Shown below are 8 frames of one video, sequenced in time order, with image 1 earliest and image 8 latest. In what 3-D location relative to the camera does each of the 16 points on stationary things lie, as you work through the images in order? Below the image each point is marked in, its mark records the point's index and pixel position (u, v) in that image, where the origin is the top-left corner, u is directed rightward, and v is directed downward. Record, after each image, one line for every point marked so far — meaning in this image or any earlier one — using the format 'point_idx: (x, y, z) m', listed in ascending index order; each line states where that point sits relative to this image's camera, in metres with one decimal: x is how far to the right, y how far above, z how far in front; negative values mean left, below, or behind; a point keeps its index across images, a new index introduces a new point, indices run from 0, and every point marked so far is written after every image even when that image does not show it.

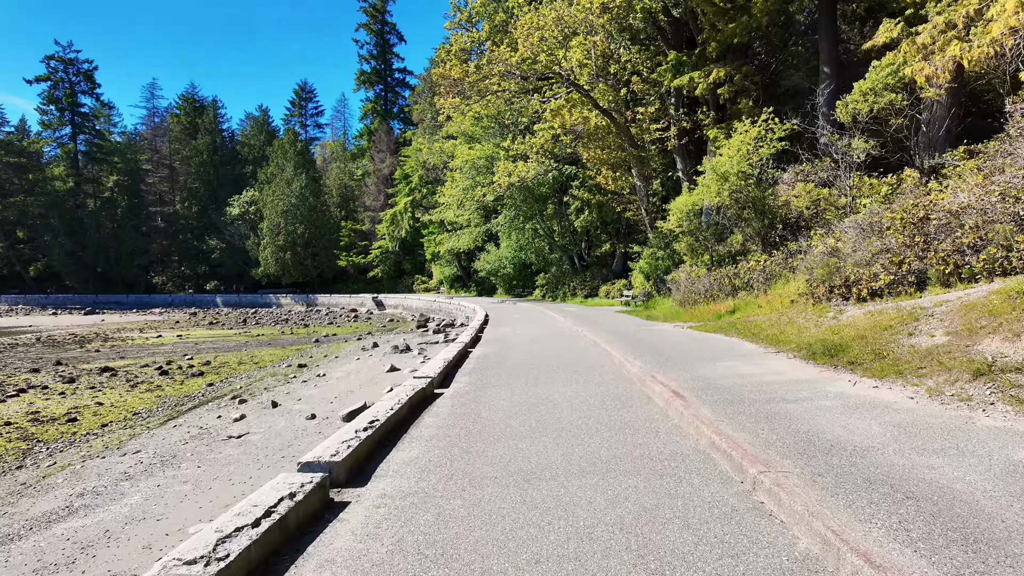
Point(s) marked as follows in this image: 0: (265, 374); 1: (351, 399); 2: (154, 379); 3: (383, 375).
0: (-7.7, -2.7, +18.7) m
1: (-3.3, -2.3, +12.1) m
2: (-11.7, -3.0, +19.7) m
3: (-3.2, -2.2, +15.1) m
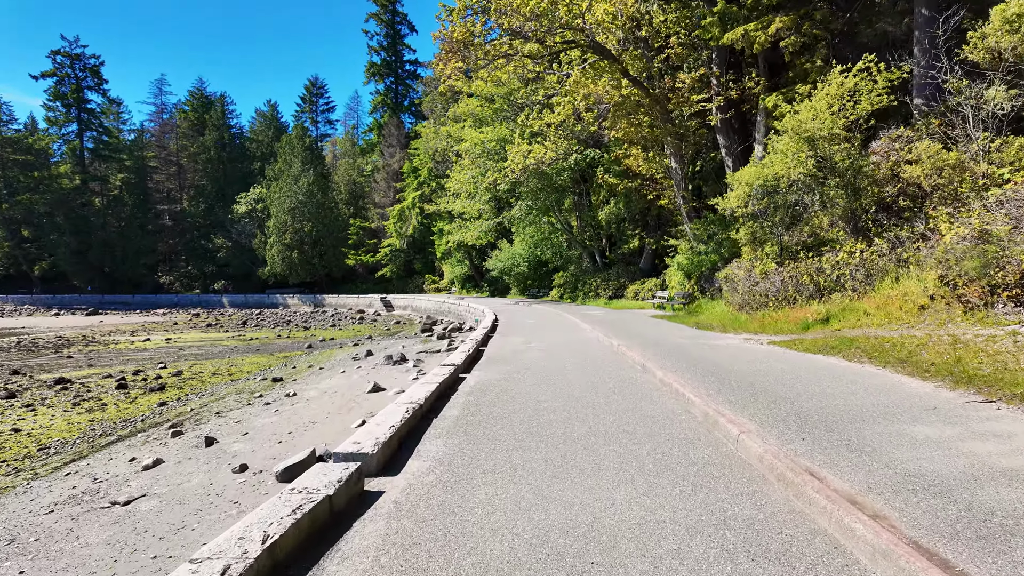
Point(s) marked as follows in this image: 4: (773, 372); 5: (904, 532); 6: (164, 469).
0: (-7.4, -2.7, +15.7) m
1: (-3.1, -2.3, +9.0) m
2: (-11.4, -3.0, +16.8) m
3: (-3.0, -2.2, +11.9) m
4: (+2.6, -0.8, +6.0) m
5: (+1.5, -0.9, +2.3) m
6: (-4.8, -2.5, +8.3) m
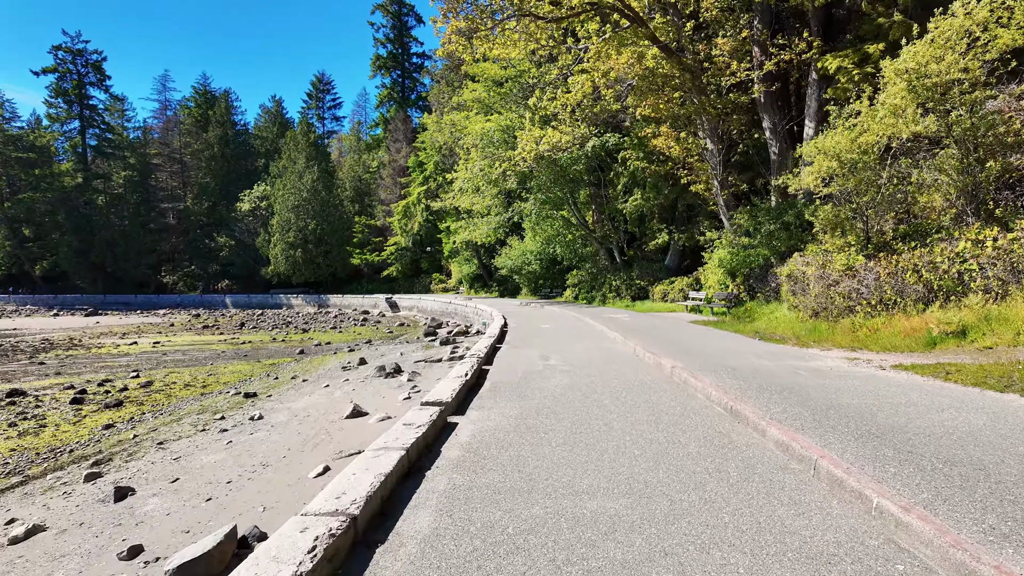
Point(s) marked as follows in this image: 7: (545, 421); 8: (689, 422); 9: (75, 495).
0: (-7.1, -2.7, +13.3) m
1: (-2.9, -2.3, +6.5) m
2: (-11.1, -3.0, +14.5) m
3: (-2.8, -2.2, +9.5) m
4: (+2.7, -0.8, +3.4) m
5: (+1.5, -0.9, -0.2) m
6: (-4.7, -2.5, +5.9) m
7: (+0.3, -1.1, +4.8) m
8: (+1.3, -1.0, +4.5) m
9: (-5.5, -2.6, +7.5) m
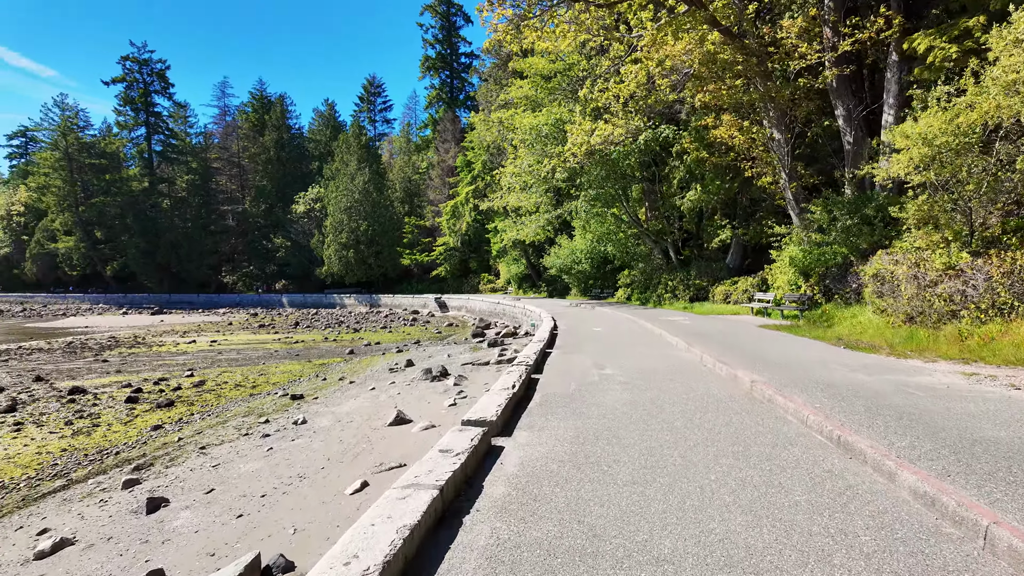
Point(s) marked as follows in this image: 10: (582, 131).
0: (-6.0, -2.8, +13.1) m
1: (-2.4, -2.3, +6.0) m
2: (-9.9, -3.0, +14.6) m
3: (-2.0, -2.2, +9.0) m
4: (+3.0, -0.9, +2.5) m
5: (+1.5, -1.0, -1.0) m
6: (-4.2, -2.6, +5.5) m
7: (+0.6, -1.1, +4.1) m
8: (+1.7, -1.0, +3.6) m
9: (-4.9, -2.6, +7.3) m
10: (+2.3, +5.0, +19.3) m
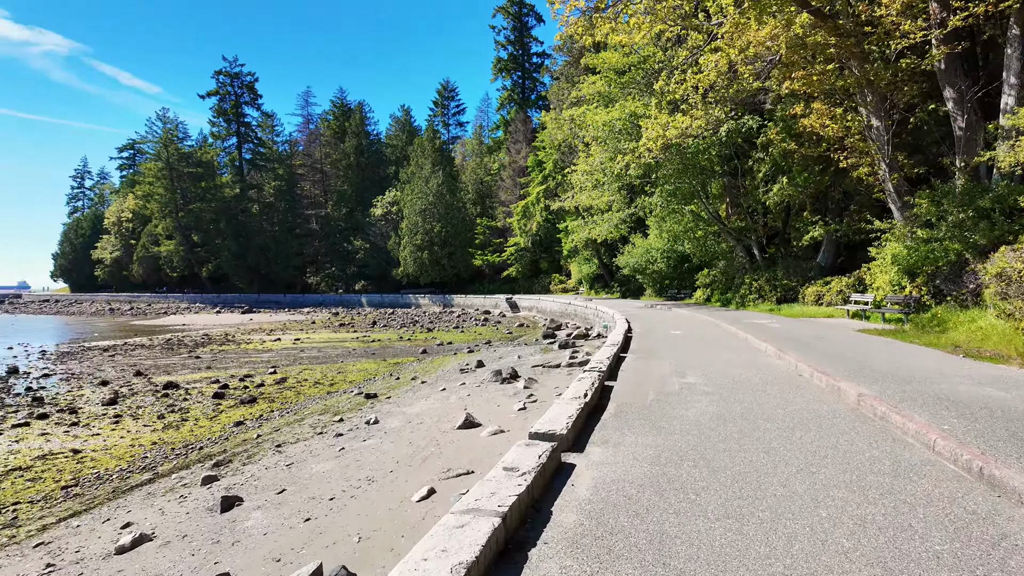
0: (-4.4, -2.8, +13.4) m
1: (-1.7, -2.3, +5.9) m
2: (-8.1, -3.0, +15.3) m
3: (-1.0, -2.2, +8.8) m
4: (+3.2, -0.9, +1.8) m
5: (+1.3, -1.0, -1.6) m
6: (-3.6, -2.6, +5.6) m
7: (+1.1, -1.1, +3.6) m
8: (+2.1, -1.0, +3.1) m
9: (-4.0, -2.6, +7.4) m
10: (+4.6, +5.0, +18.5) m
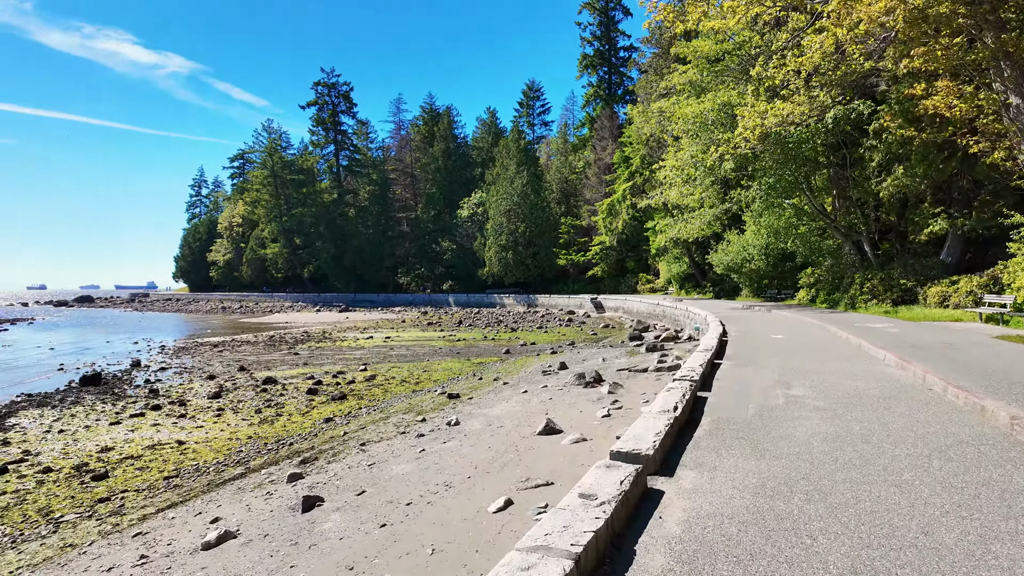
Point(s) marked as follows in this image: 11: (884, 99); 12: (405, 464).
0: (-2.6, -2.8, +13.5) m
1: (-0.9, -2.4, +5.7) m
2: (-5.9, -3.1, +16.0) m
3: (+0.2, -2.2, +8.5) m
4: (+3.4, -0.9, +0.9) m
5: (+1.0, -1.0, -2.1) m
6: (-2.8, -2.6, +5.7) m
7: (+1.5, -1.1, +3.1) m
8: (+2.4, -1.0, +2.4) m
9: (-3.0, -2.7, +7.6) m
10: (+7.1, +5.0, +17.3) m
11: (+11.5, +5.9, +18.4) m
12: (-1.5, -2.5, +8.5) m
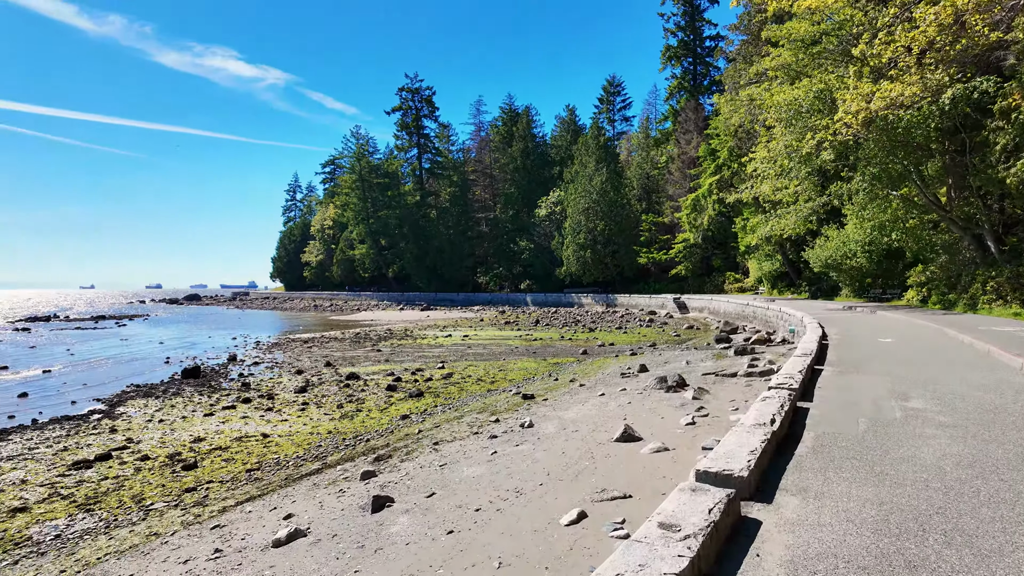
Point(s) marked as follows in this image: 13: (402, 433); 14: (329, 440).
0: (-0.8, -2.7, +13.4) m
1: (-0.3, -2.3, +5.4) m
2: (-3.8, -3.0, +16.2) m
3: (+1.2, -2.2, +8.0) m
4: (+3.3, -0.9, +0.1) m
5: (+0.6, -1.0, -2.6) m
6: (-2.1, -2.5, +5.7) m
7: (+1.8, -1.1, +2.5) m
8: (+2.6, -1.0, +1.6) m
9: (-2.1, -2.6, +7.5) m
10: (+9.2, +5.0, +15.8) m
11: (+13.7, +5.9, +16.4) m
12: (-0.5, -2.5, +8.3) m
13: (-2.1, -2.8, +11.5) m
14: (-3.5, -2.9, +11.4) m
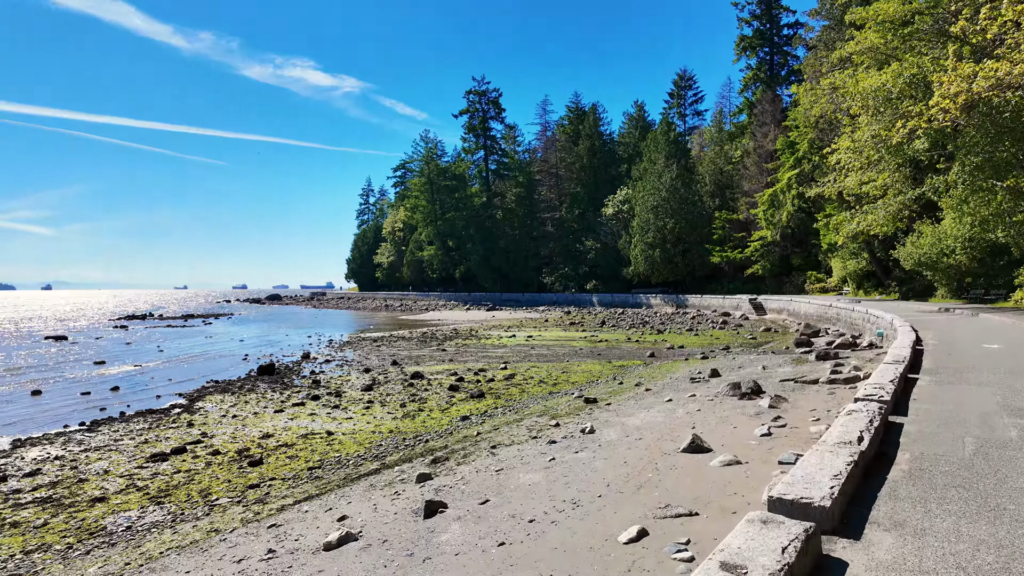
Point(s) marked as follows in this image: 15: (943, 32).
0: (+0.5, -2.7, +13.1) m
1: (+0.2, -2.3, +5.1) m
2: (-2.1, -3.0, +16.3) m
3: (+2.0, -2.2, +7.5) m
4: (+3.2, -0.9, -0.6) m
5: (+0.1, -1.0, -3.0) m
6: (-1.6, -2.5, +5.6) m
7: (+1.9, -1.1, +1.9) m
8: (+2.6, -1.0, +1.0) m
9: (-1.4, -2.6, +7.4) m
10: (+10.8, +5.0, +14.4) m
11: (+15.4, +5.9, +14.4) m
12: (+0.3, -2.5, +8.0) m
13: (-1.0, -2.8, +11.3) m
14: (-2.3, -2.9, +11.4) m
15: (+13.4, +8.1, +18.6) m
